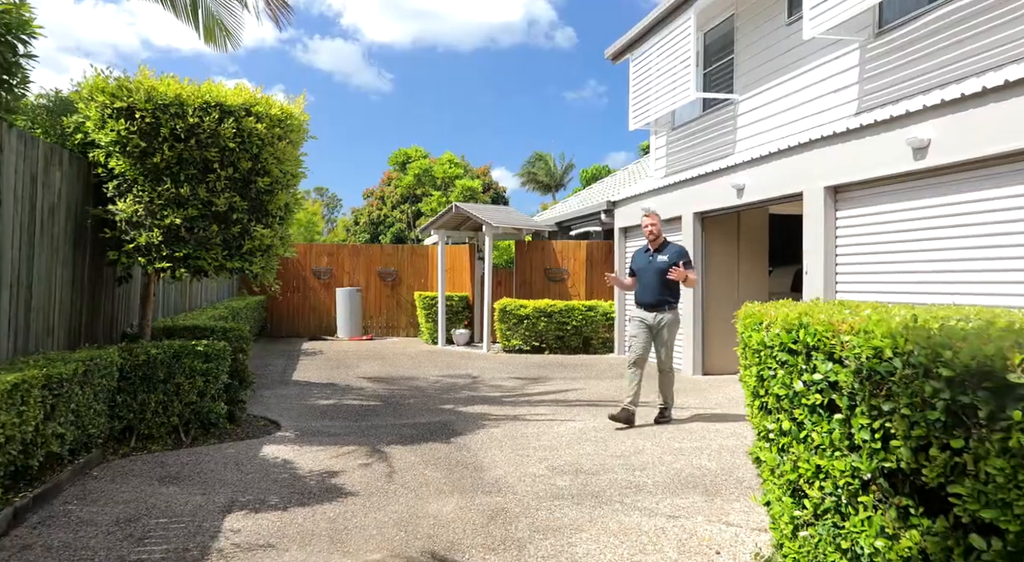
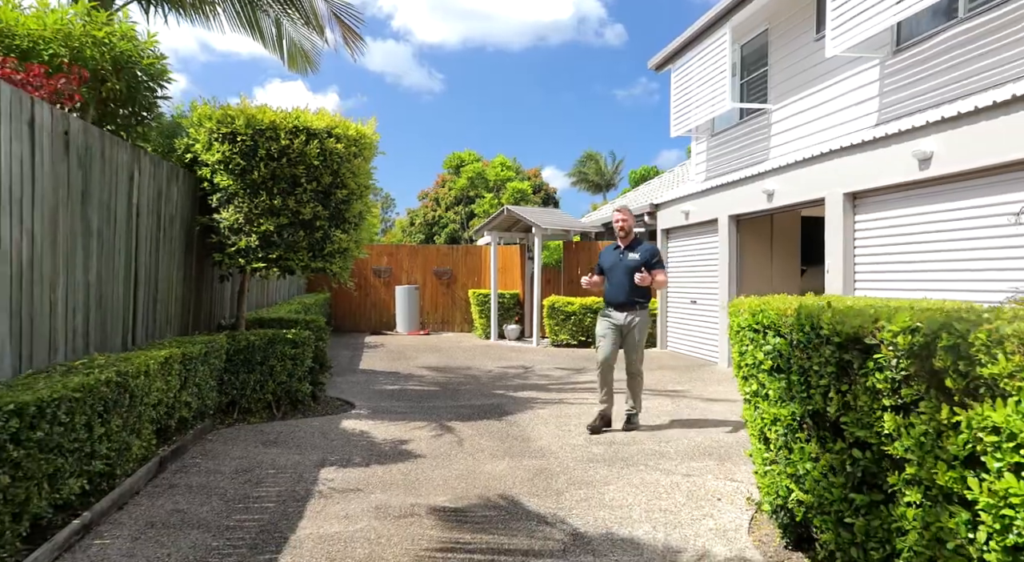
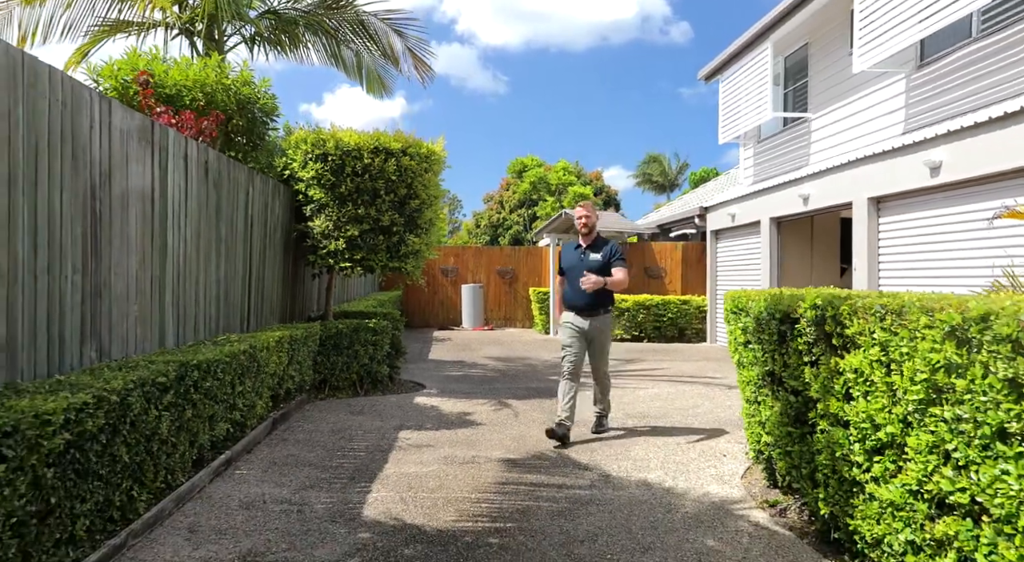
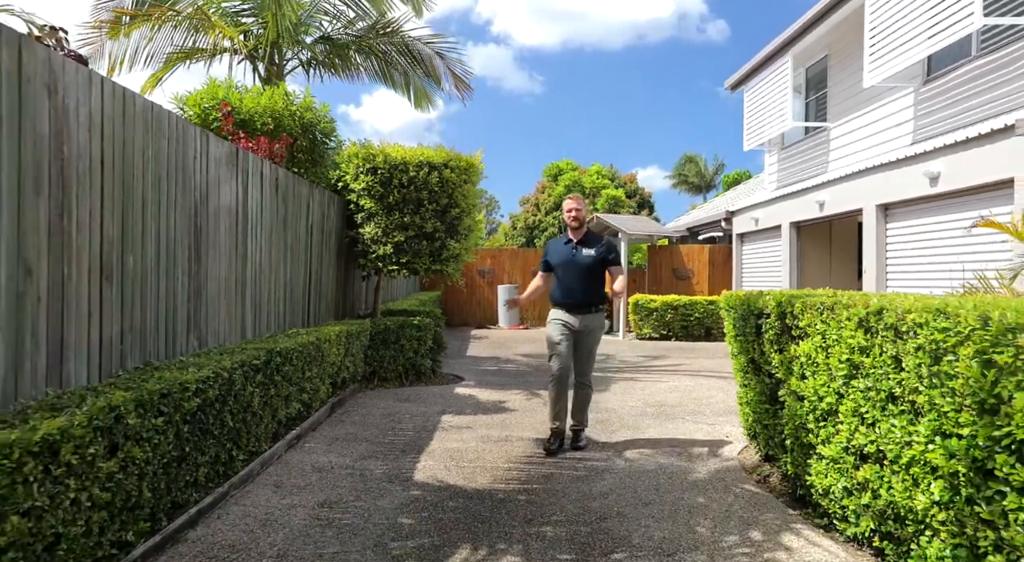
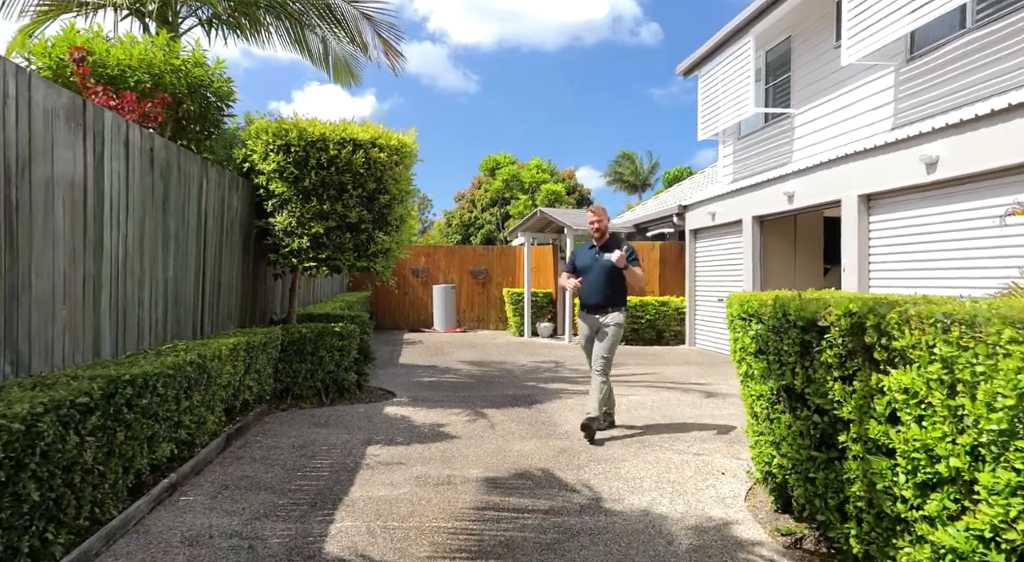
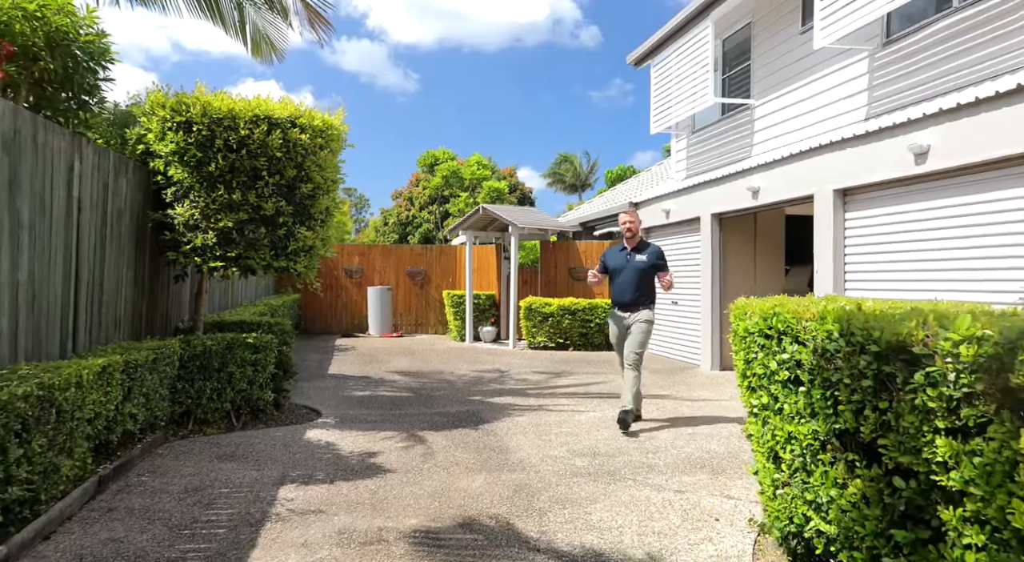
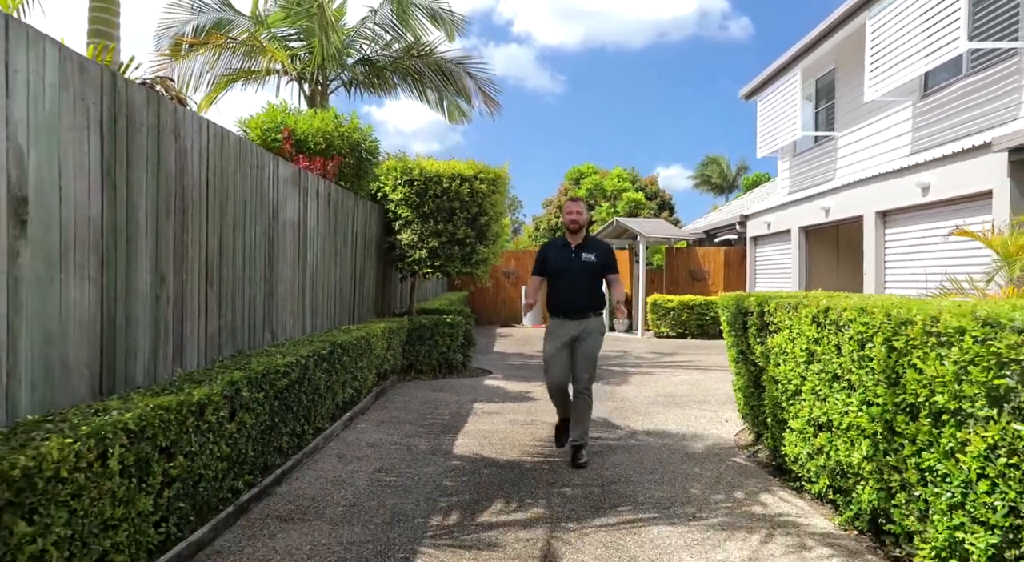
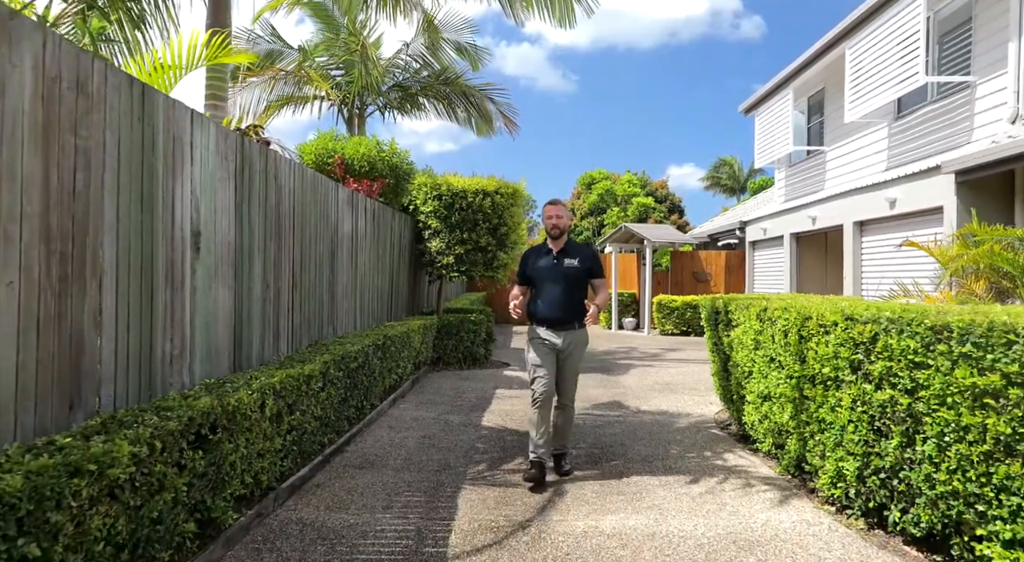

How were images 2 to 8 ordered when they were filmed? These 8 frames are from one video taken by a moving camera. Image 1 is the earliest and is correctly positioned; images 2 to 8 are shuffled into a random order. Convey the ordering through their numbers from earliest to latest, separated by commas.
6, 2, 5, 3, 4, 7, 8
